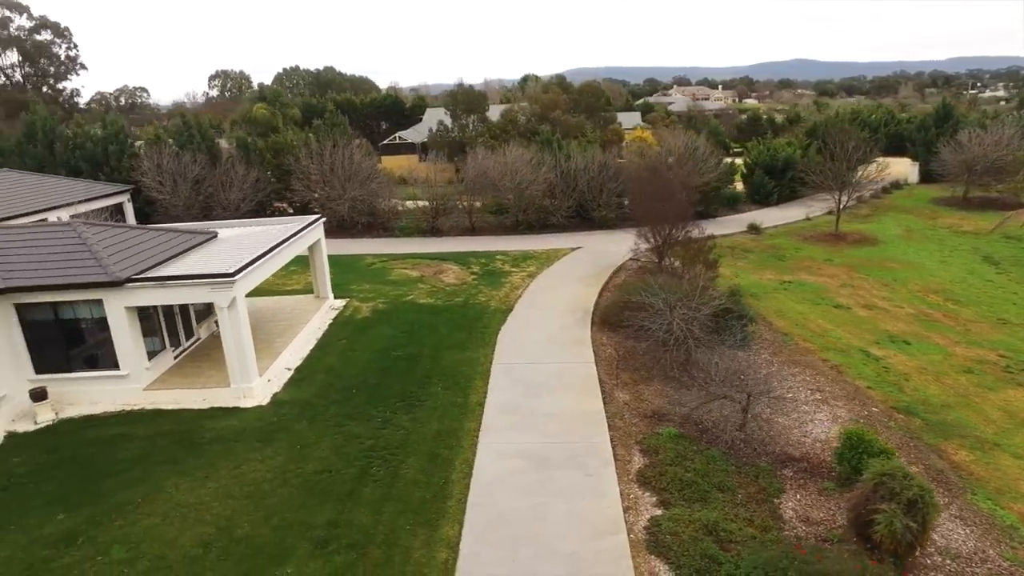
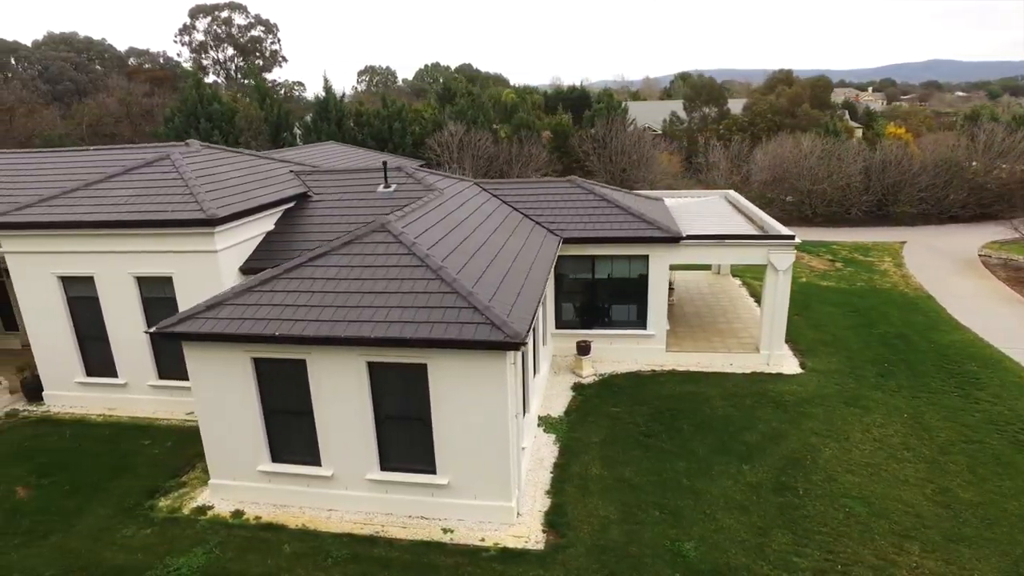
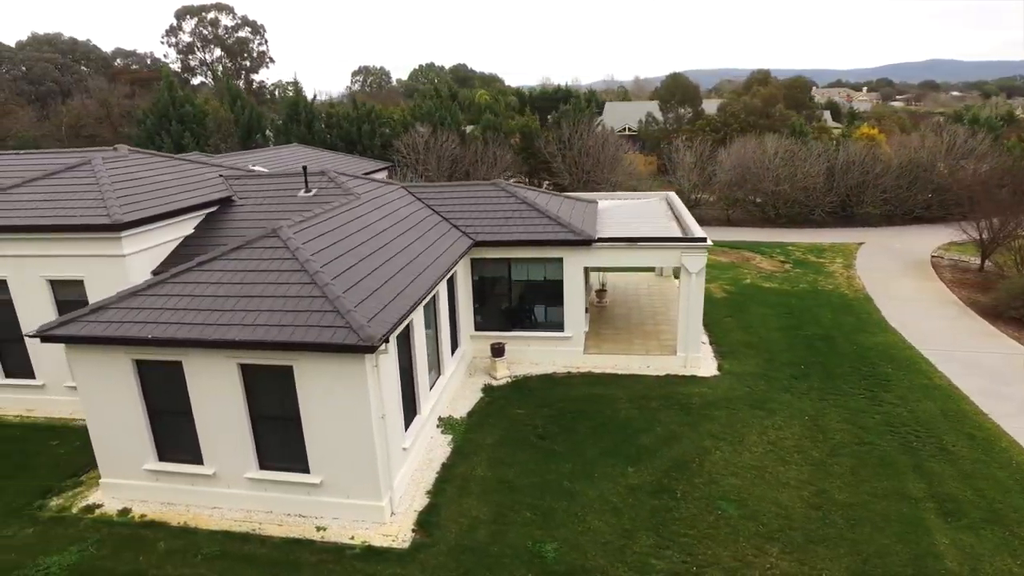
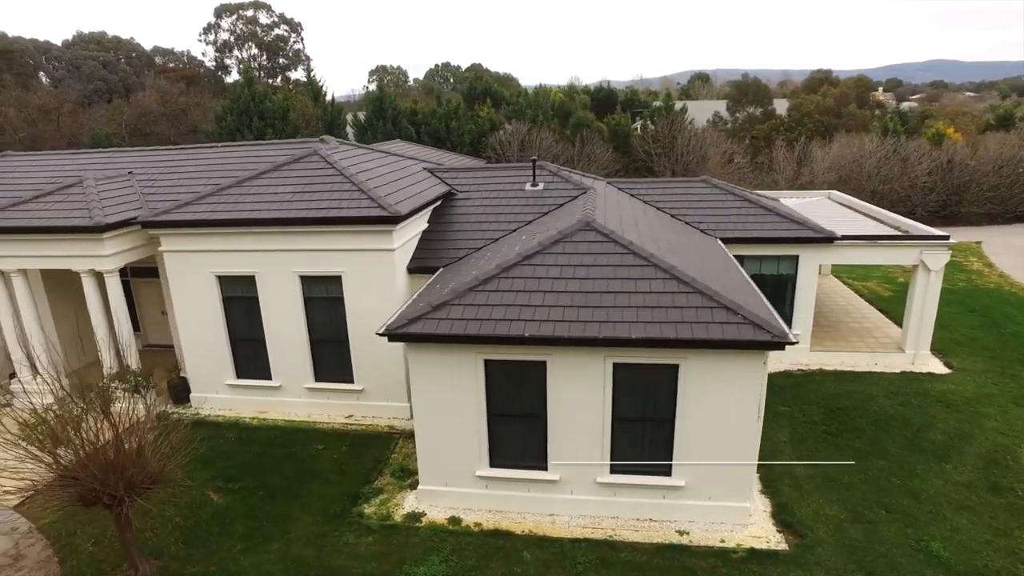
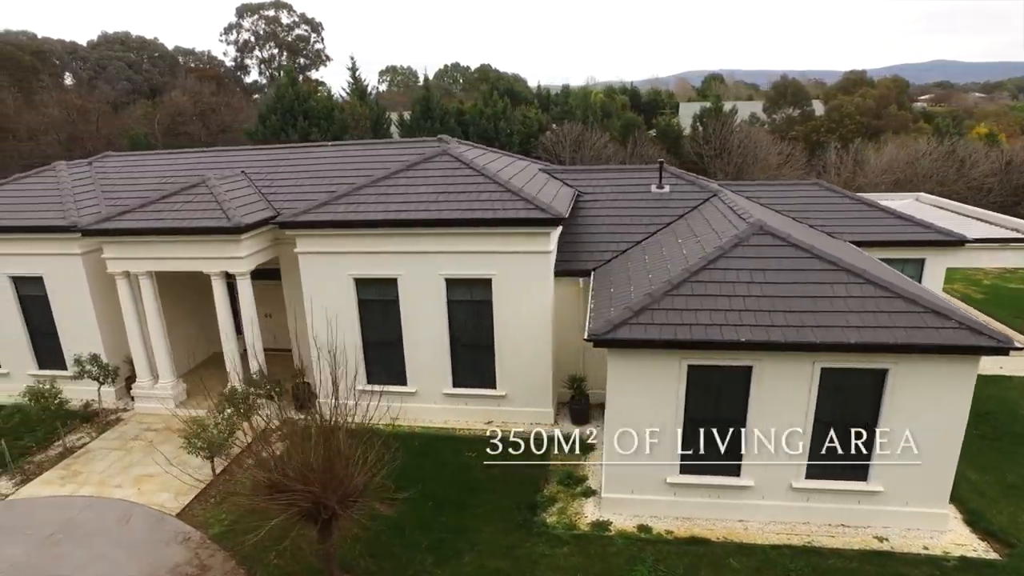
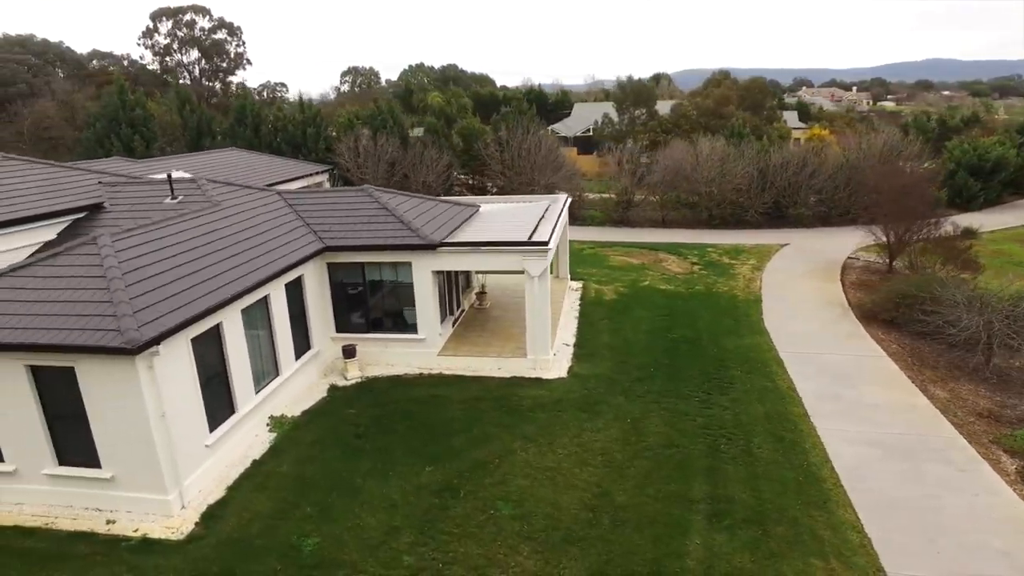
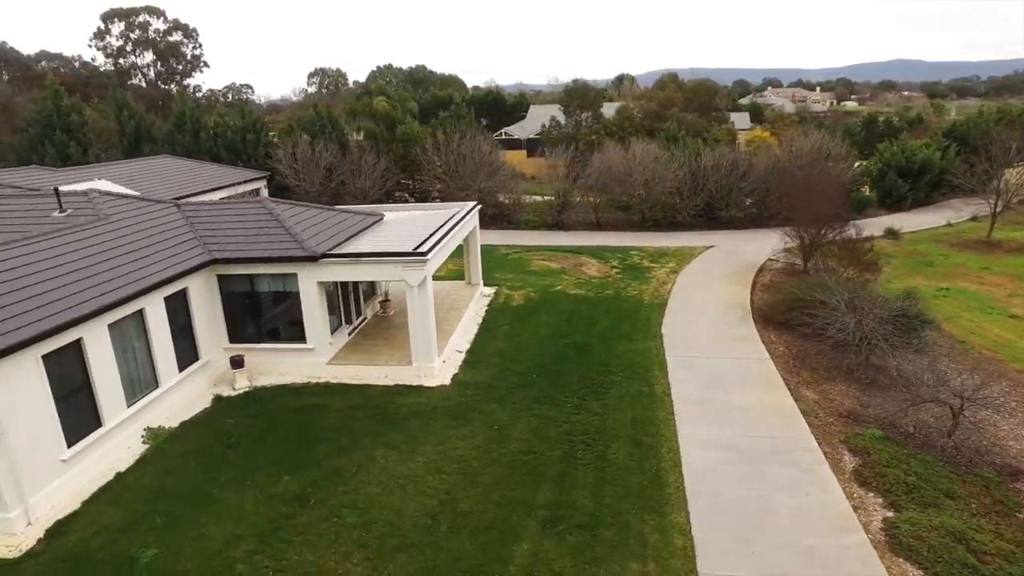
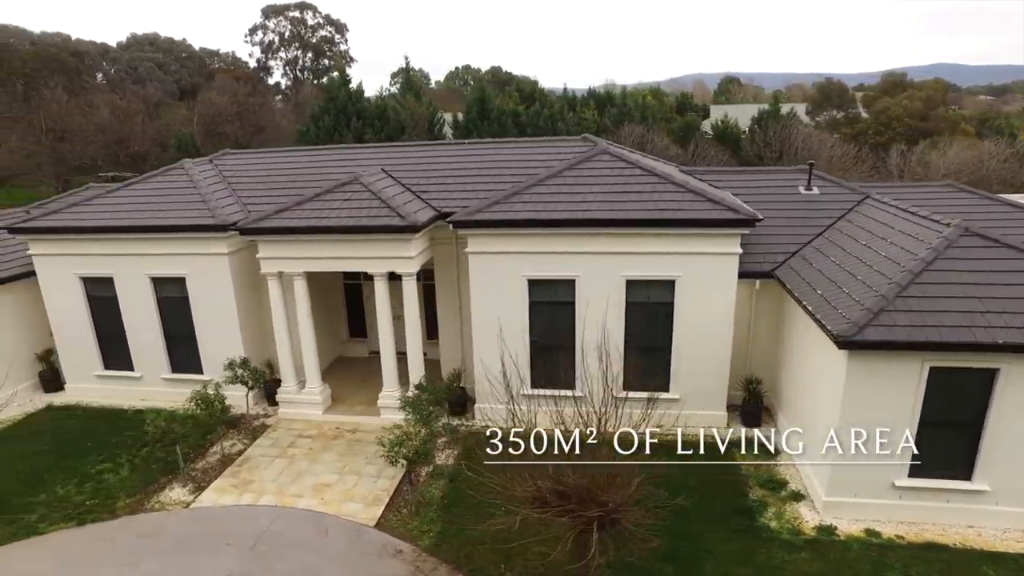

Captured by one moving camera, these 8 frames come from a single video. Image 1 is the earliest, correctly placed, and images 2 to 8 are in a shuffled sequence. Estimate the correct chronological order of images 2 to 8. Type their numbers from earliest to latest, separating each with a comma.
7, 6, 3, 2, 4, 5, 8
